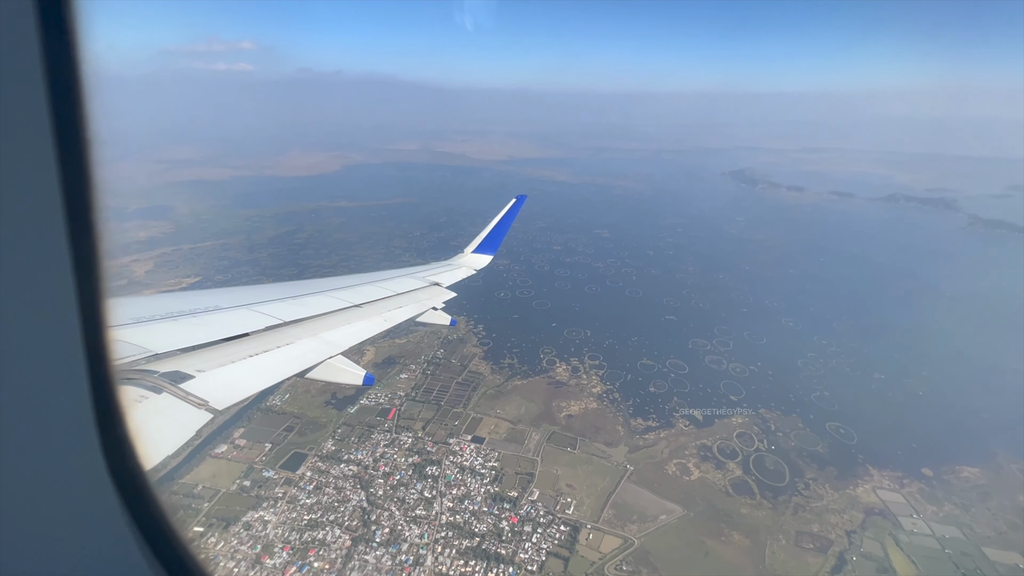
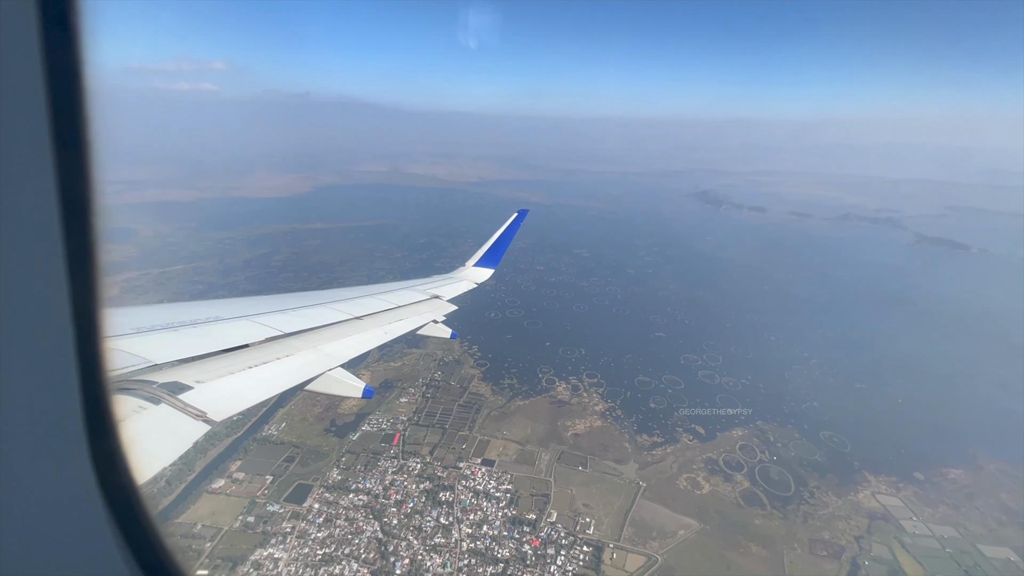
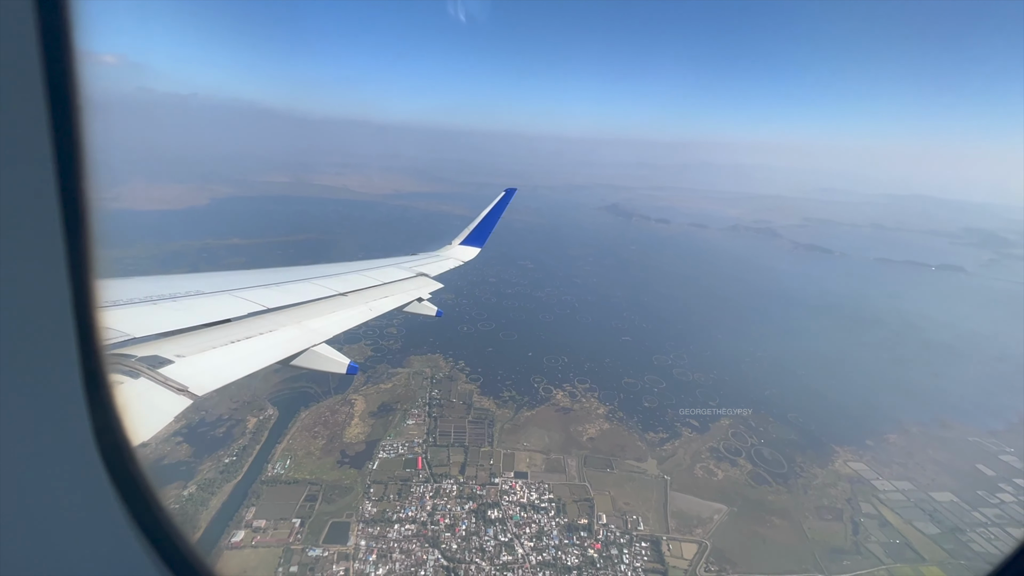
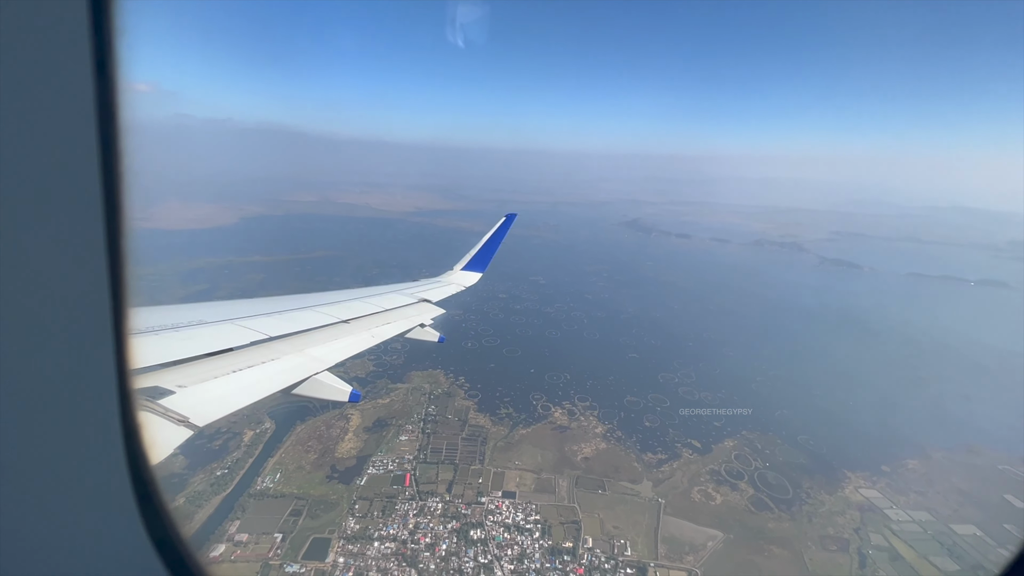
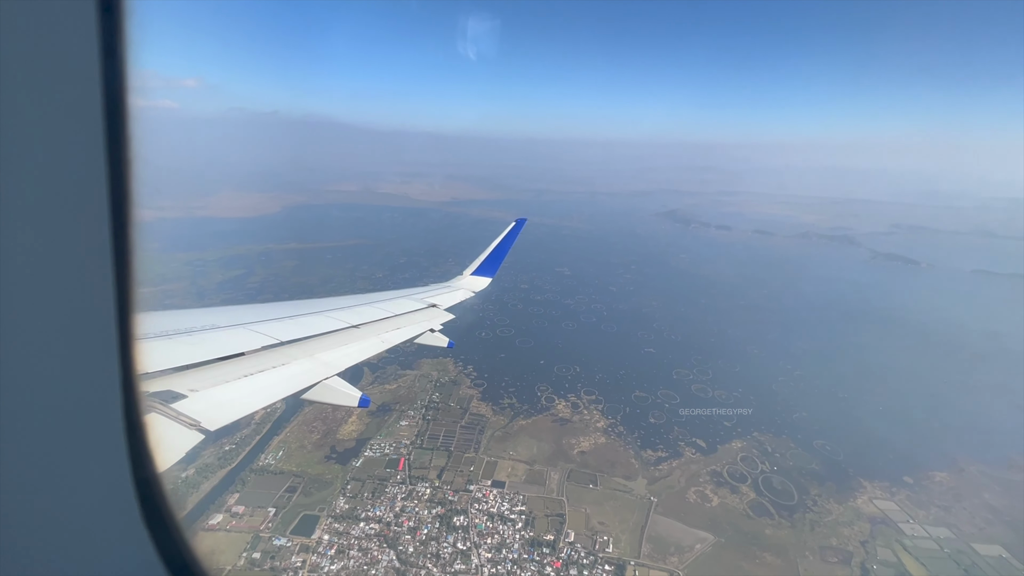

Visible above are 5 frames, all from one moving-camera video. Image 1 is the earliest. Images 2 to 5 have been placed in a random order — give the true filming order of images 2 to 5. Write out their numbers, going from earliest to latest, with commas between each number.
2, 5, 4, 3
